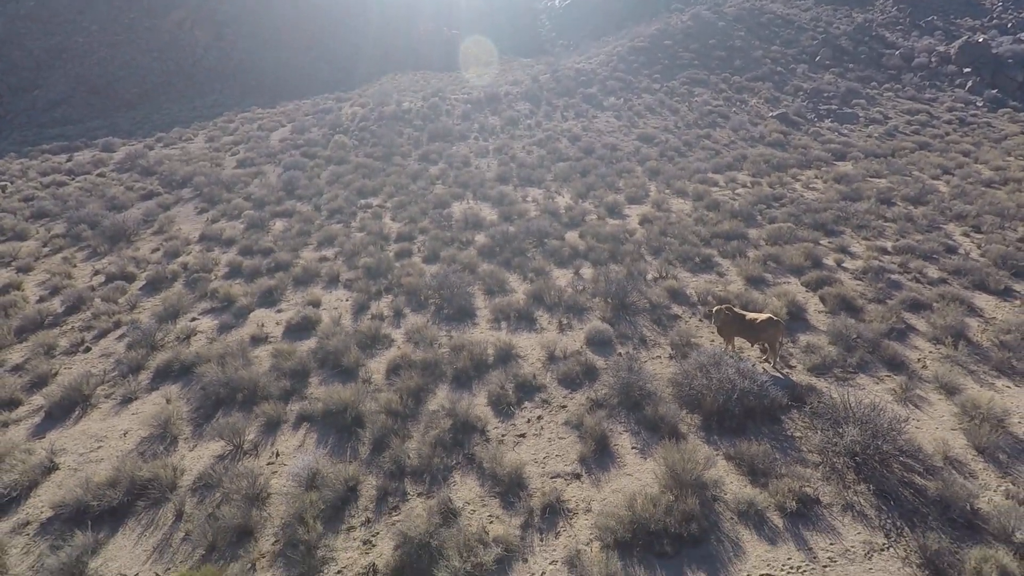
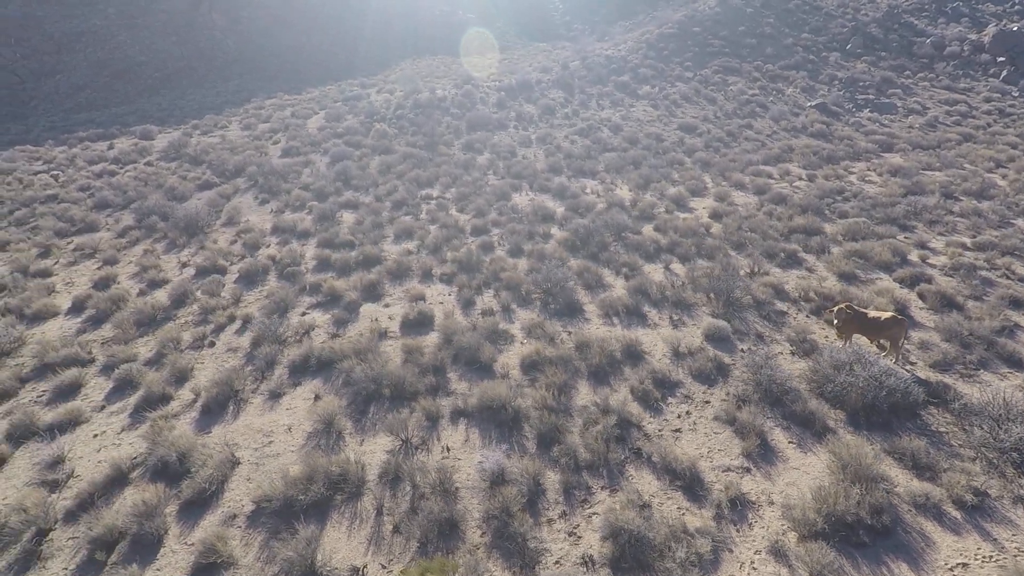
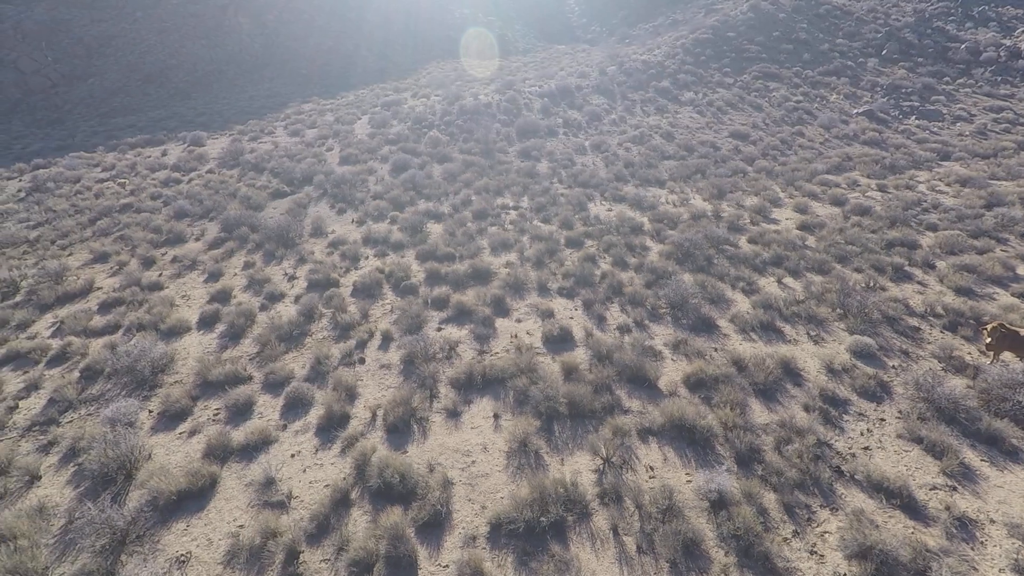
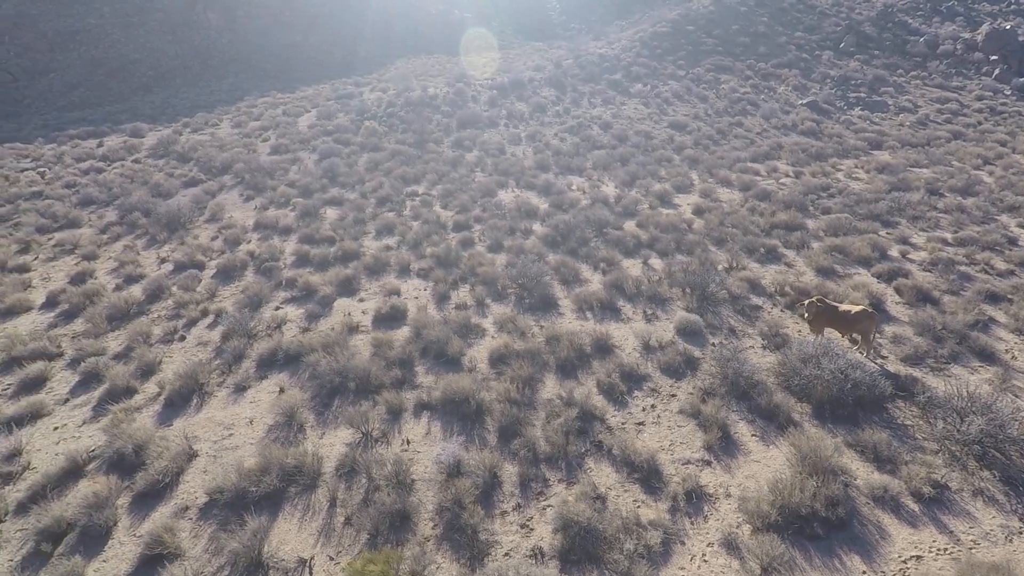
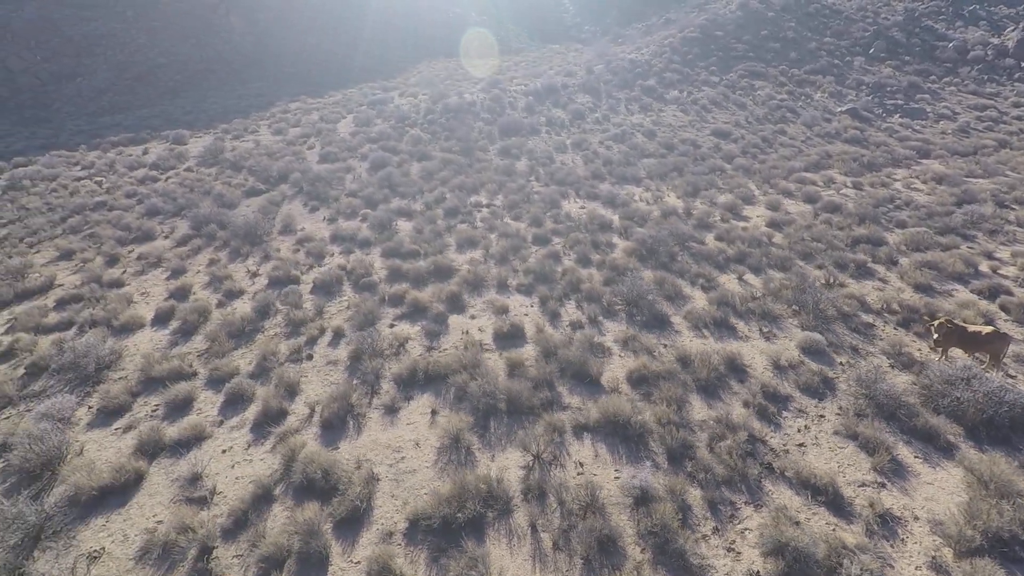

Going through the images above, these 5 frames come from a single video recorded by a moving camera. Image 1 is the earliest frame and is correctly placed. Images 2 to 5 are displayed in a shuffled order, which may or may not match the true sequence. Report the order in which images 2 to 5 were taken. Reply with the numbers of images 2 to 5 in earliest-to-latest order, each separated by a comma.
4, 2, 5, 3
